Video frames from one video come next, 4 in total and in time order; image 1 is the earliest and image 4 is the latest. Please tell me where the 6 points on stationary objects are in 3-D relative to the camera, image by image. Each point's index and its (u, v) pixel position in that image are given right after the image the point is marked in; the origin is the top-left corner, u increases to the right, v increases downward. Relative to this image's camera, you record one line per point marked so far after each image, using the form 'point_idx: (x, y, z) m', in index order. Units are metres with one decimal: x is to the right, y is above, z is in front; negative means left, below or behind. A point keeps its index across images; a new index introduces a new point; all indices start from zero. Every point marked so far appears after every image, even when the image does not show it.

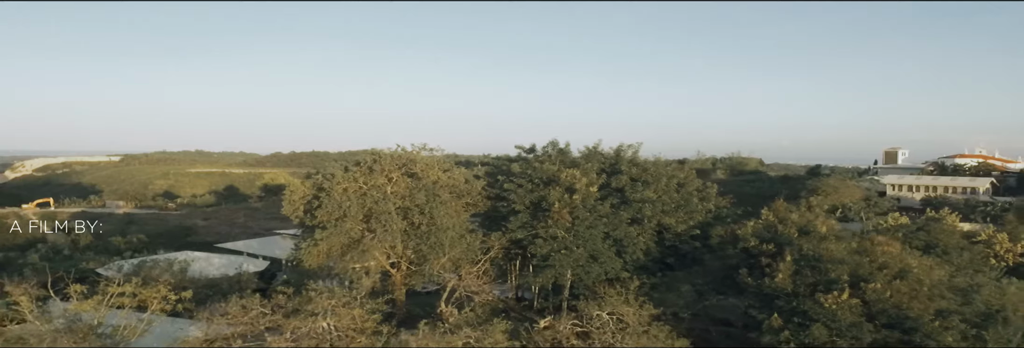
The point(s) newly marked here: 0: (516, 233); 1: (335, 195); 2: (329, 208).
0: (+0.1, -1.4, +13.9) m
1: (-4.2, -0.5, +13.4) m
2: (-4.2, -0.8, +13.1) m
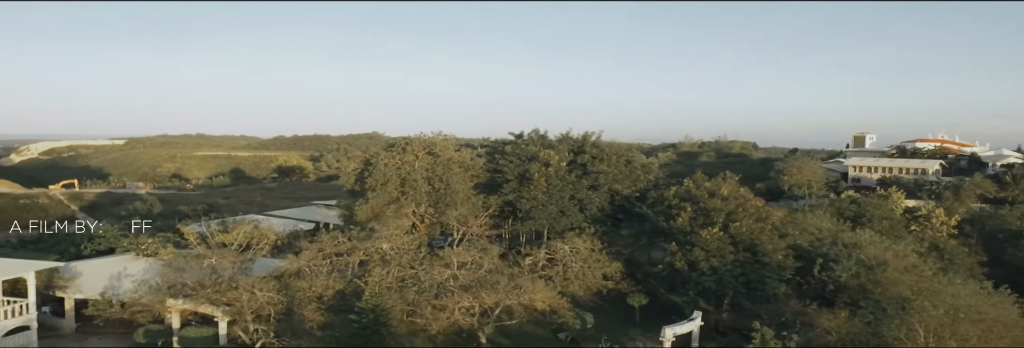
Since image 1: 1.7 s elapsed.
0: (-0.1, -0.7, +19.3) m
1: (-4.4, +0.2, +18.8) m
2: (-4.4, -0.1, +18.5) m
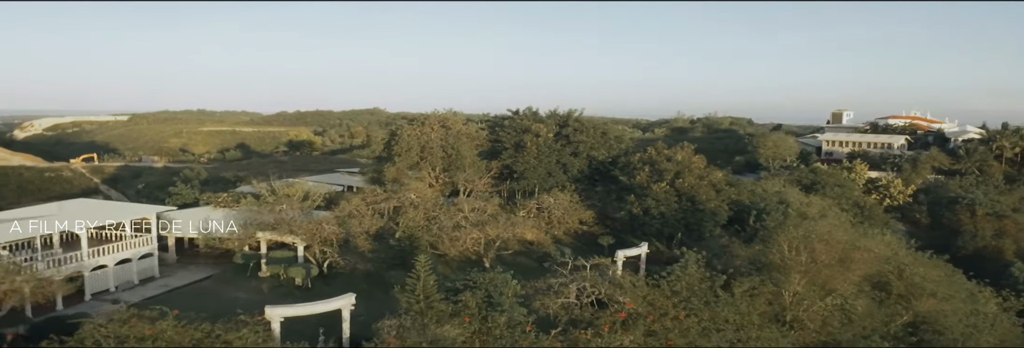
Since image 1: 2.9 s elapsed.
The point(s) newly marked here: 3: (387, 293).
0: (-0.3, +0.6, +24.0) m
1: (-4.5, +1.5, +23.4) m
2: (-4.6, +1.2, +23.2) m
3: (-3.5, -3.4, +15.8) m
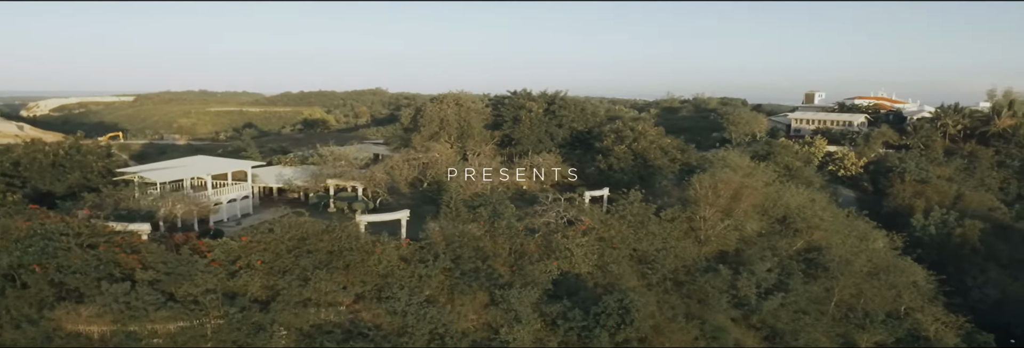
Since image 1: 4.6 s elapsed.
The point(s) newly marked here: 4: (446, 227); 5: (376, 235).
0: (-0.3, +2.4, +30.7) m
1: (-4.6, +3.3, +30.1) m
2: (-4.6, +3.0, +29.9) m
3: (-3.6, -1.8, +22.7) m
4: (-2.1, -1.7, +18.0) m
5: (-4.6, -2.1, +18.7) m
